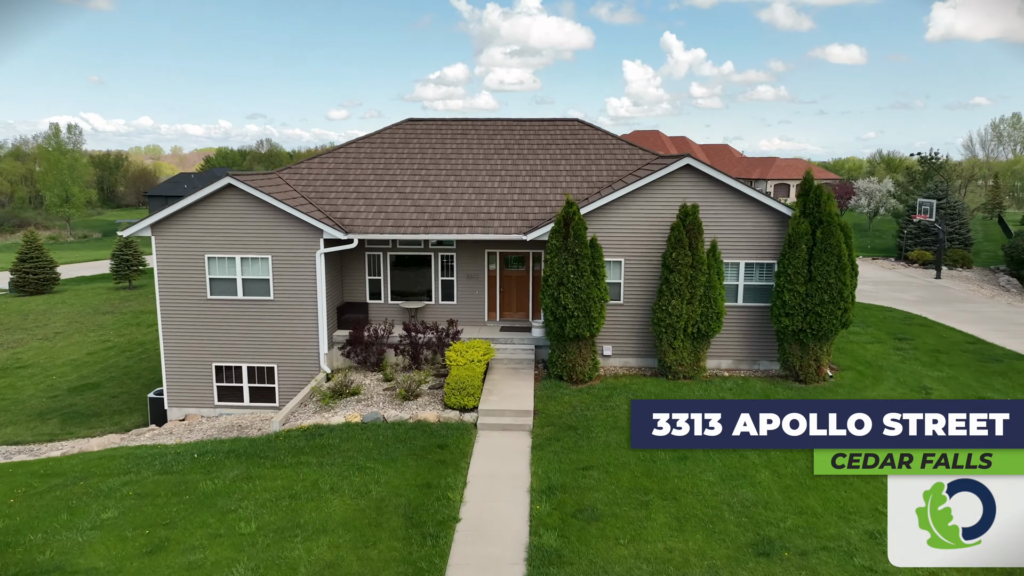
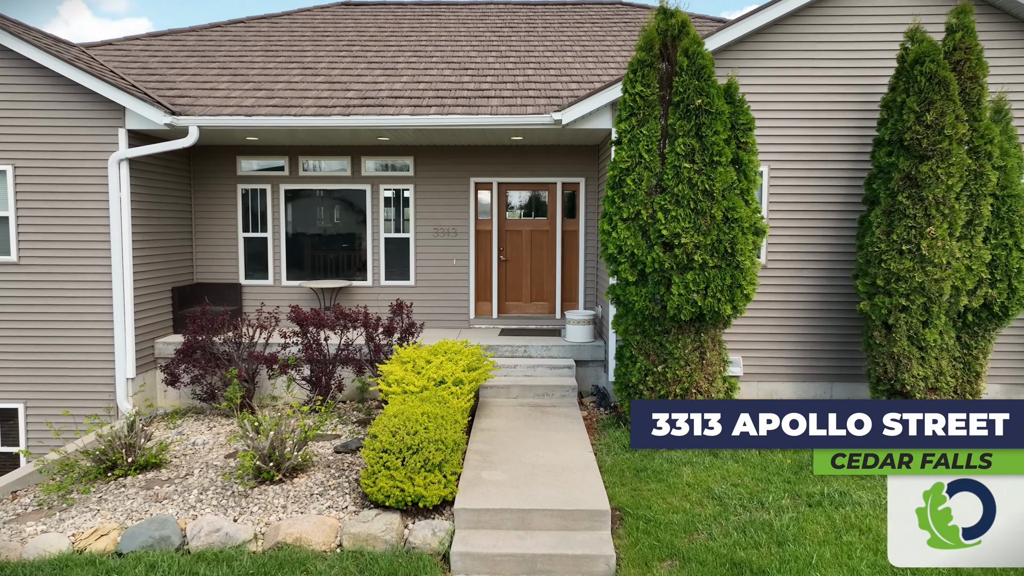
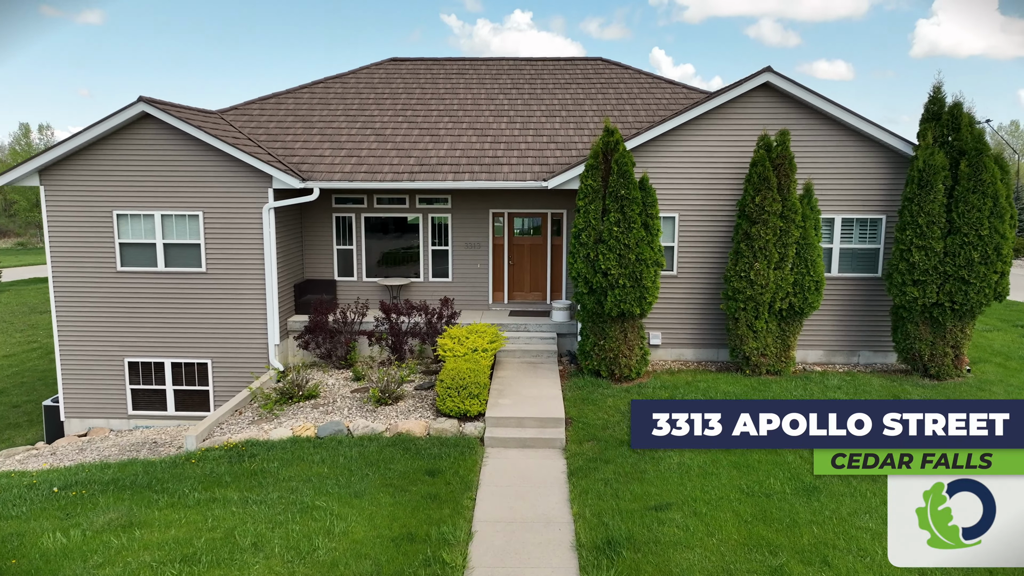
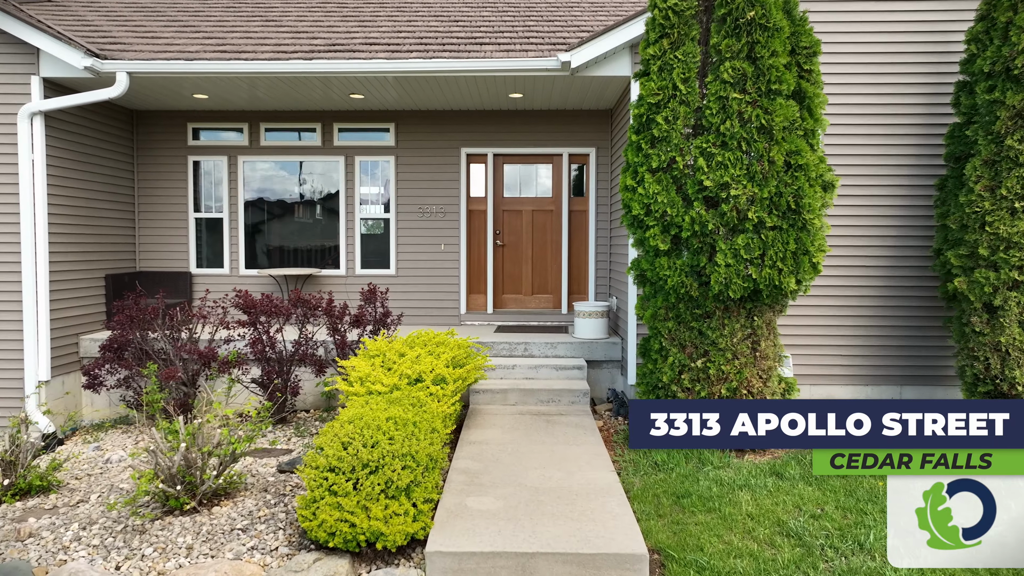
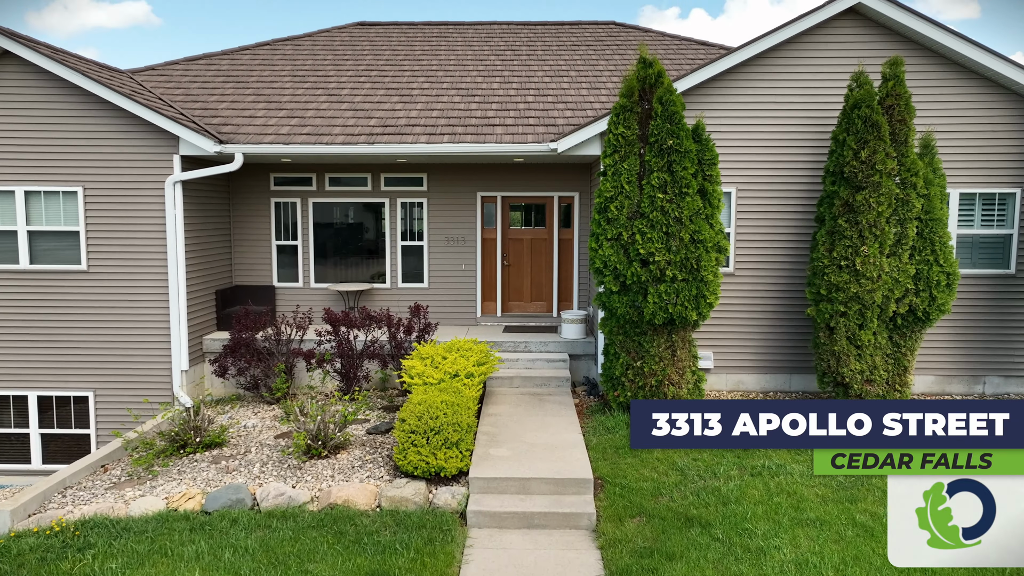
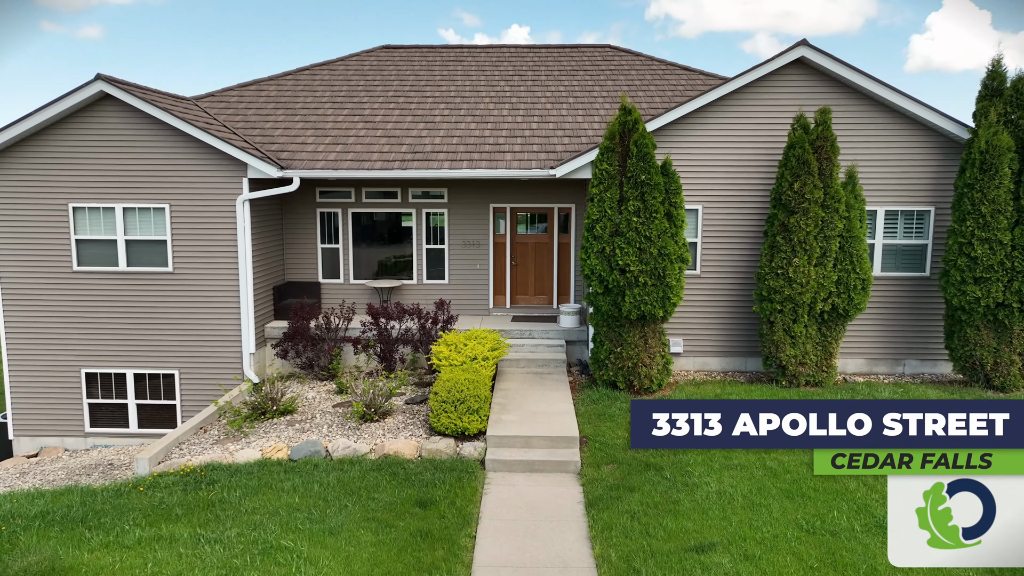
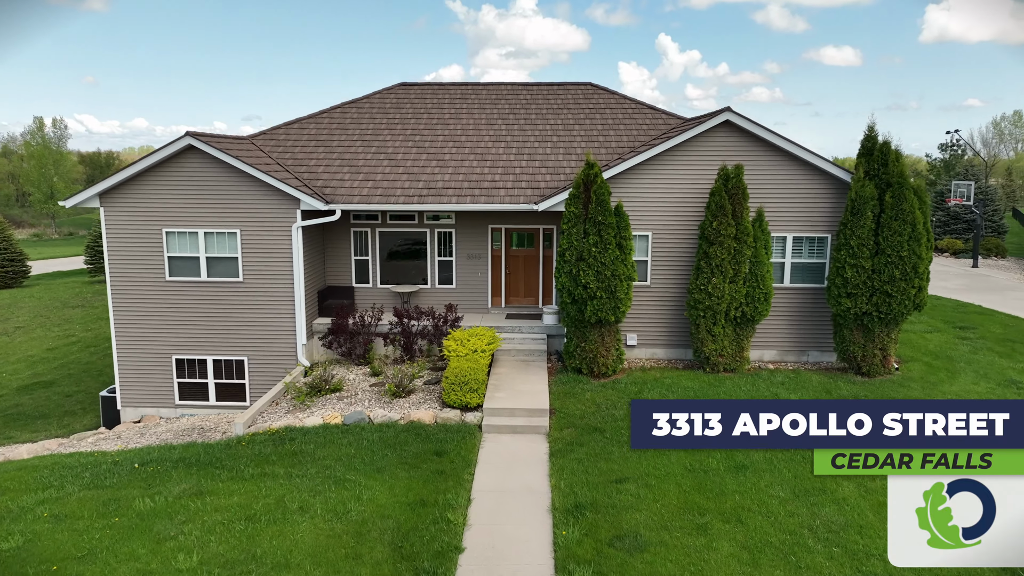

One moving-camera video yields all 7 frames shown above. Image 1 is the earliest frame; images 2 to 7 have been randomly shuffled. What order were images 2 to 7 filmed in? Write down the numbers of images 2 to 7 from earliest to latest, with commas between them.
7, 3, 6, 5, 2, 4
